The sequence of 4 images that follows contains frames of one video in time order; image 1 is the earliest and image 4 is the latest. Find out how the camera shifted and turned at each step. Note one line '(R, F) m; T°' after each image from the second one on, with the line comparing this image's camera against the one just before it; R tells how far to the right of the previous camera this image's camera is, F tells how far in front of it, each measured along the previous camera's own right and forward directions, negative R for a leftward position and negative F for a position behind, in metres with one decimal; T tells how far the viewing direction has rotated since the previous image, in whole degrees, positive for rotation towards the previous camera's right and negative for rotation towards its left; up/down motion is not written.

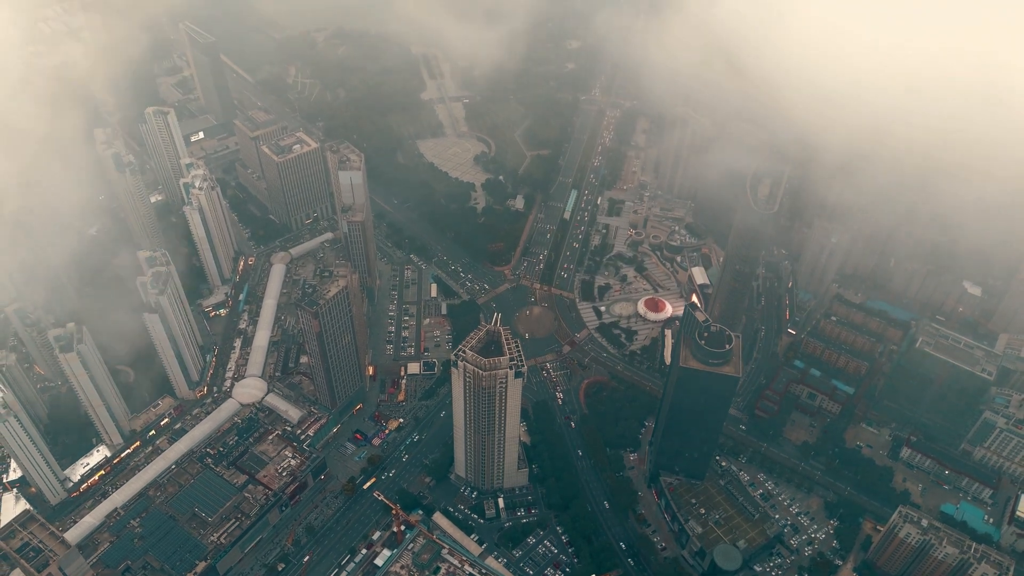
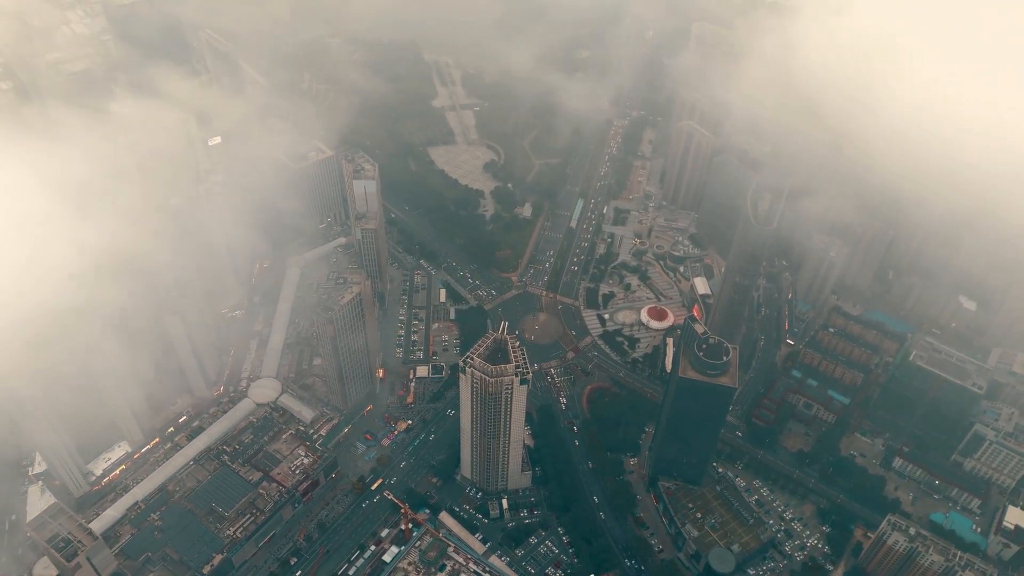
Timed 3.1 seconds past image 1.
(0.0, -1.5) m; -1°
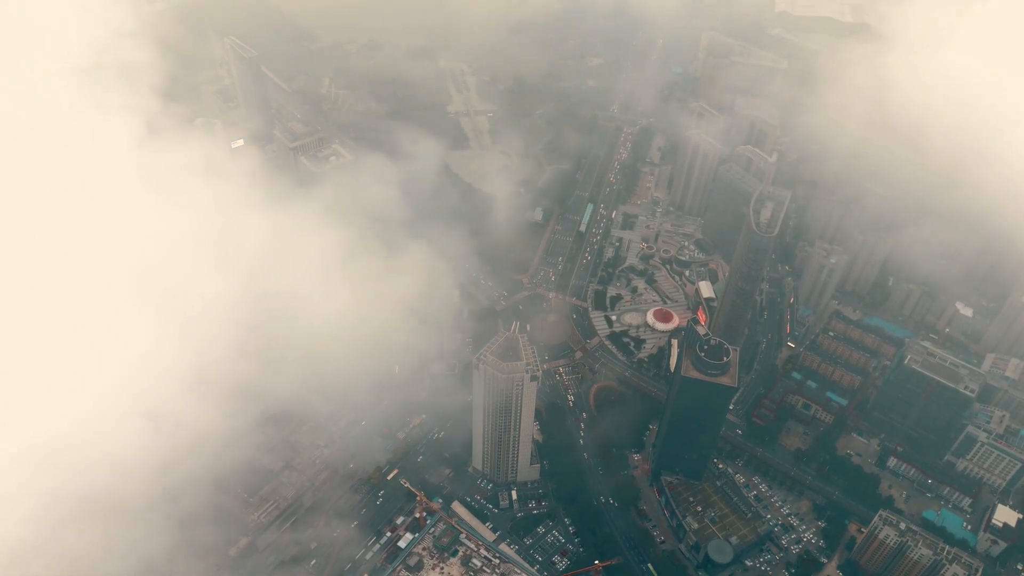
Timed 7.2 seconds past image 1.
(-0.2, -2.0) m; -1°
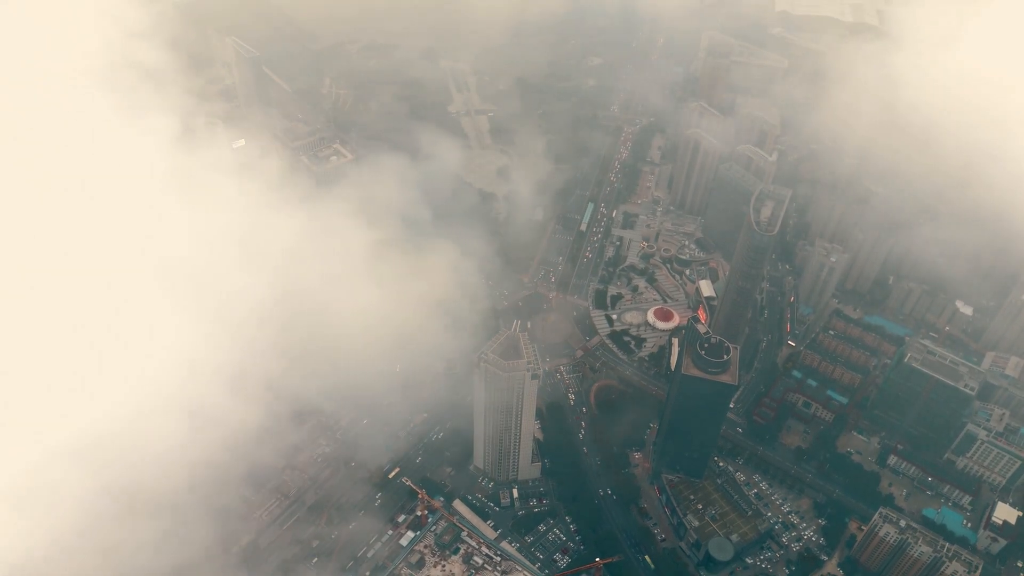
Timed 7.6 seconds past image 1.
(0.0, -0.1) m; 0°
